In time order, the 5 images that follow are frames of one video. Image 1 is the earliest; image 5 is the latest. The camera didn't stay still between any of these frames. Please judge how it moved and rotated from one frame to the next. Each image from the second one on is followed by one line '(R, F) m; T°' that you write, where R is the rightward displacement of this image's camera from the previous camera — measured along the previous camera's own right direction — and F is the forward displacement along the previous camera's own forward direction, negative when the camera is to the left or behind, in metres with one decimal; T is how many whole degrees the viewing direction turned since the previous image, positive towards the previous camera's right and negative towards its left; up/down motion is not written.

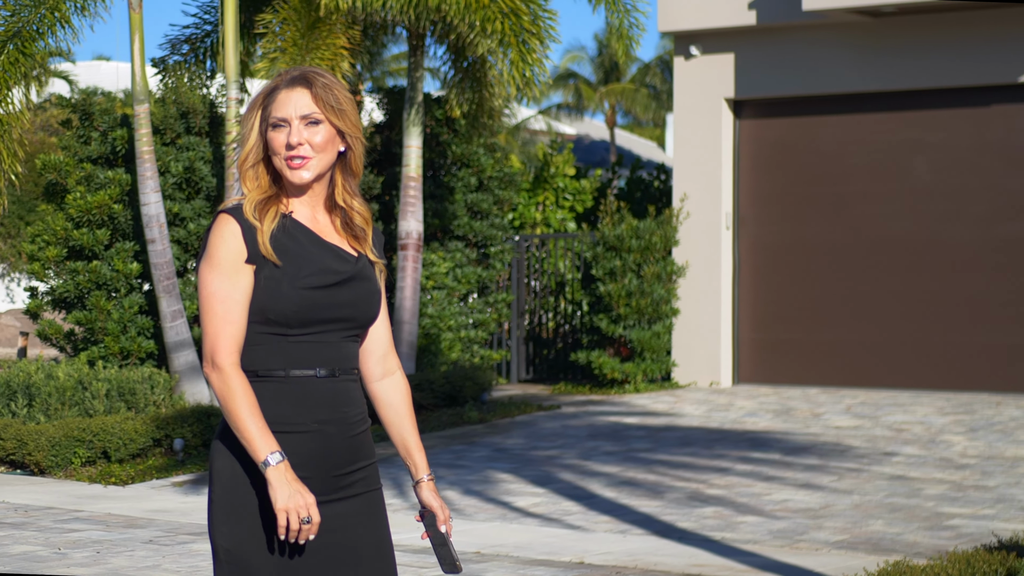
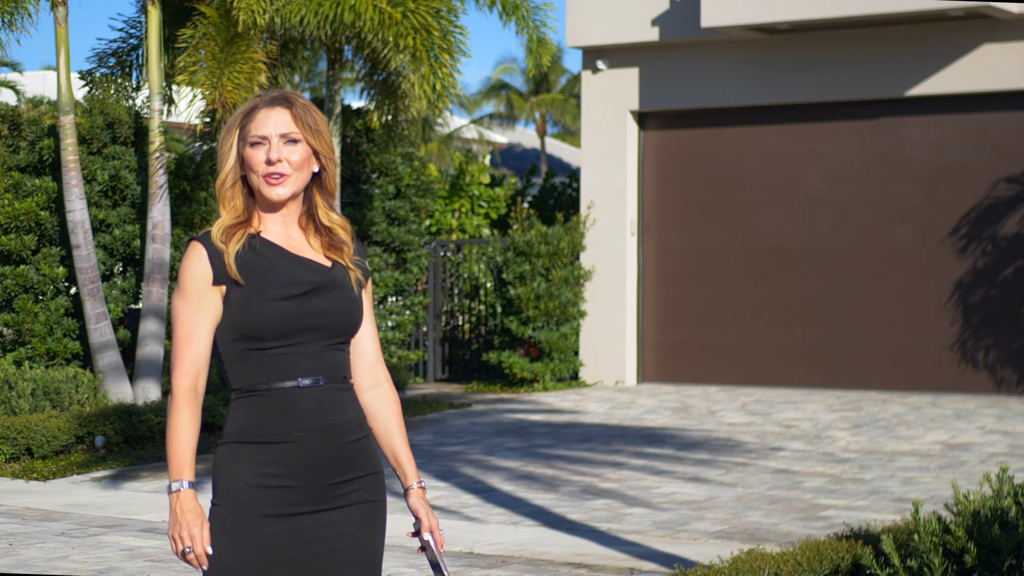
(+0.5, -0.5) m; +2°
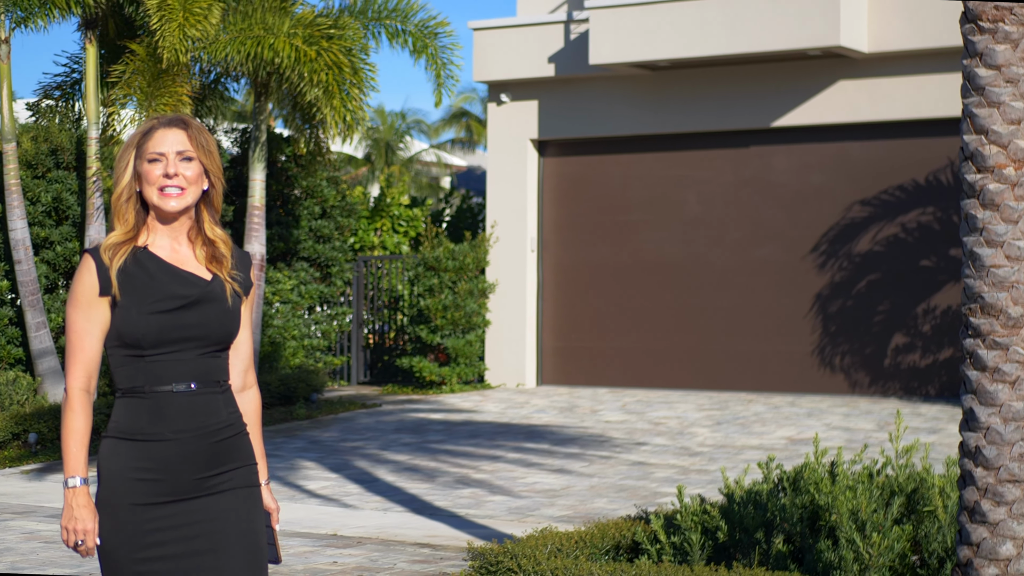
(+1.3, -1.2) m; -1°
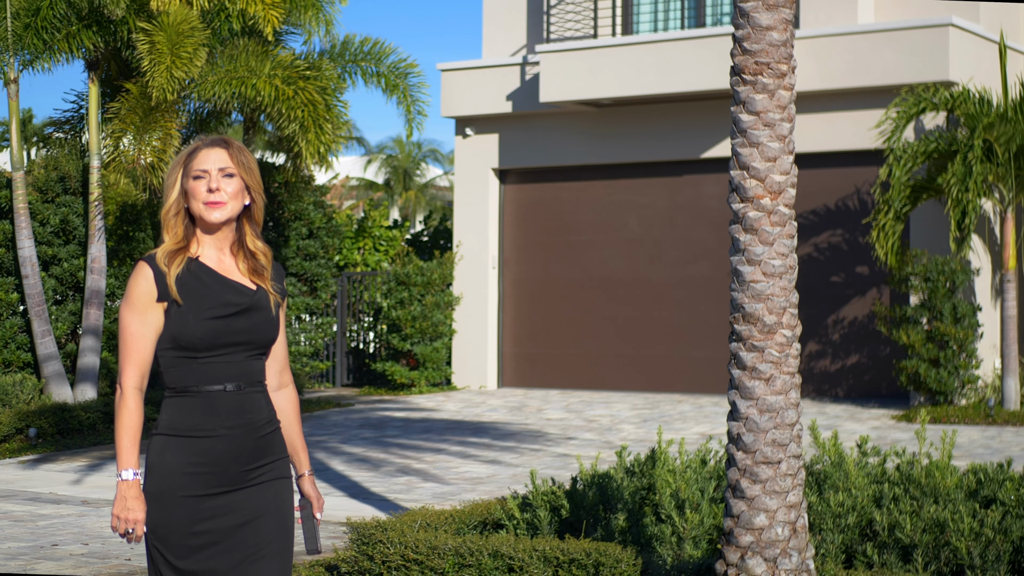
(+1.5, -1.2) m; -4°
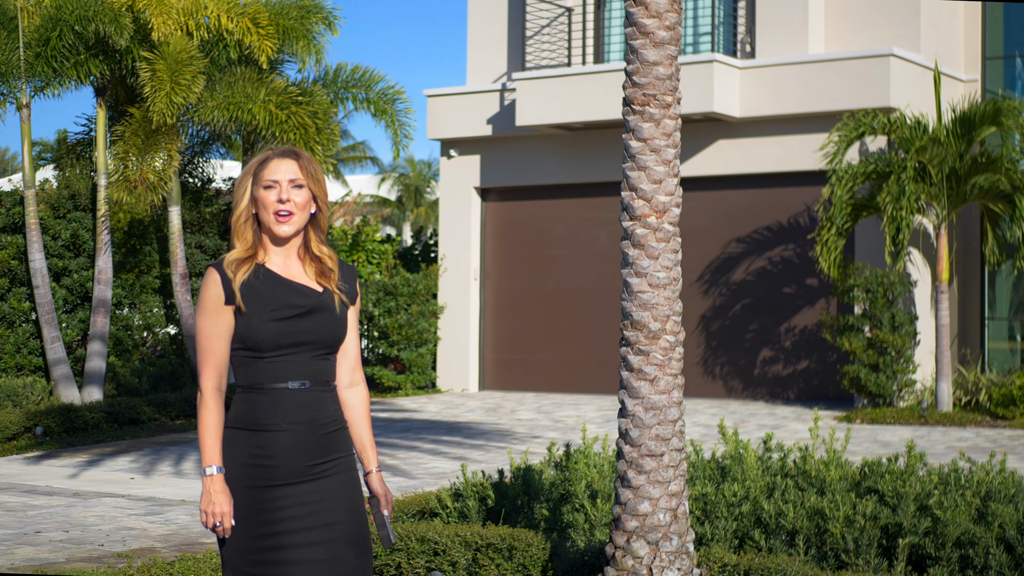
(+1.0, -0.8) m; -3°
